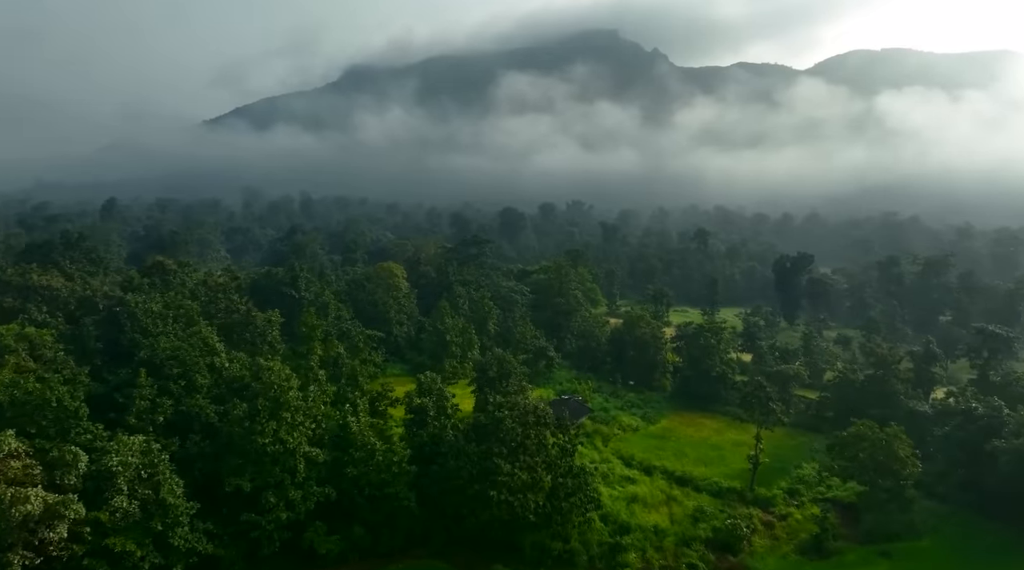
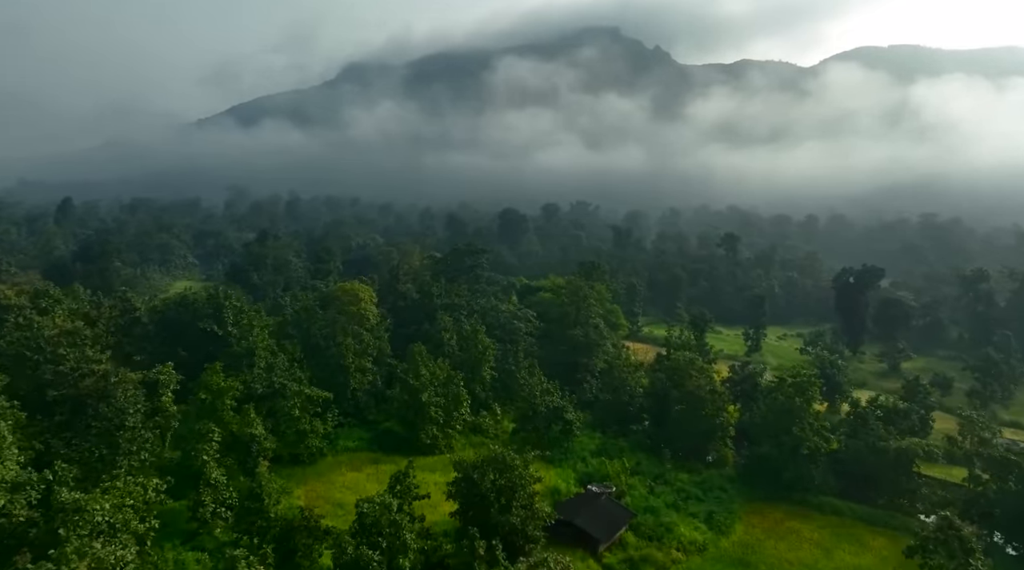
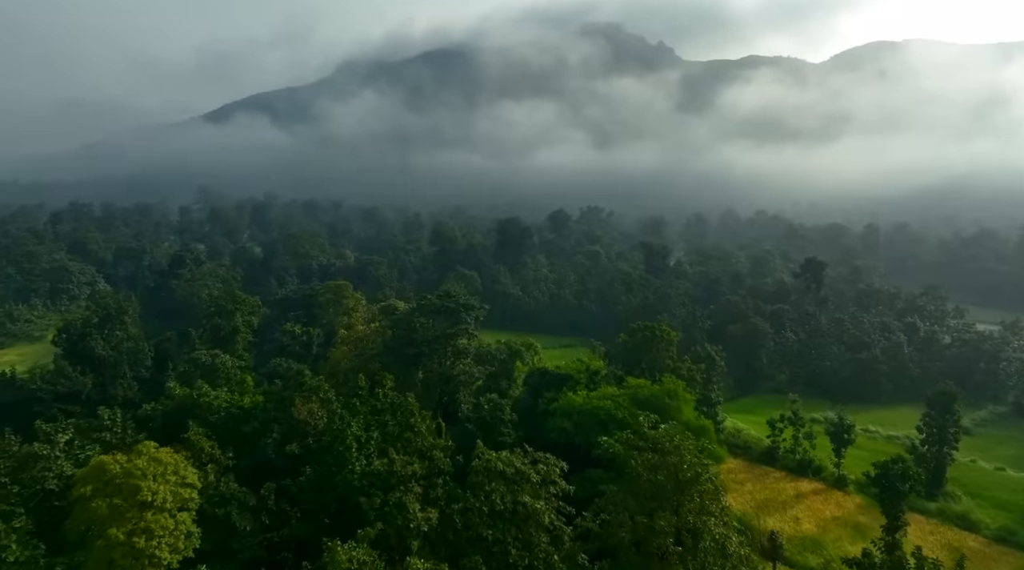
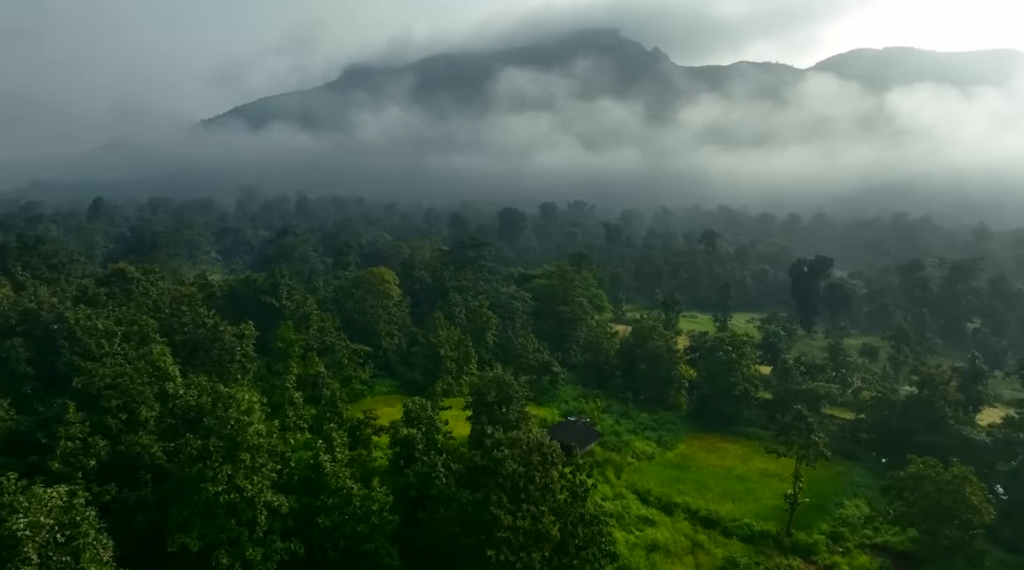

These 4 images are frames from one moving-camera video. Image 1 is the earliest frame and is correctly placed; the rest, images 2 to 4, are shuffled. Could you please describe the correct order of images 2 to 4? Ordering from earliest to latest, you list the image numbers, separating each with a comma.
4, 2, 3
